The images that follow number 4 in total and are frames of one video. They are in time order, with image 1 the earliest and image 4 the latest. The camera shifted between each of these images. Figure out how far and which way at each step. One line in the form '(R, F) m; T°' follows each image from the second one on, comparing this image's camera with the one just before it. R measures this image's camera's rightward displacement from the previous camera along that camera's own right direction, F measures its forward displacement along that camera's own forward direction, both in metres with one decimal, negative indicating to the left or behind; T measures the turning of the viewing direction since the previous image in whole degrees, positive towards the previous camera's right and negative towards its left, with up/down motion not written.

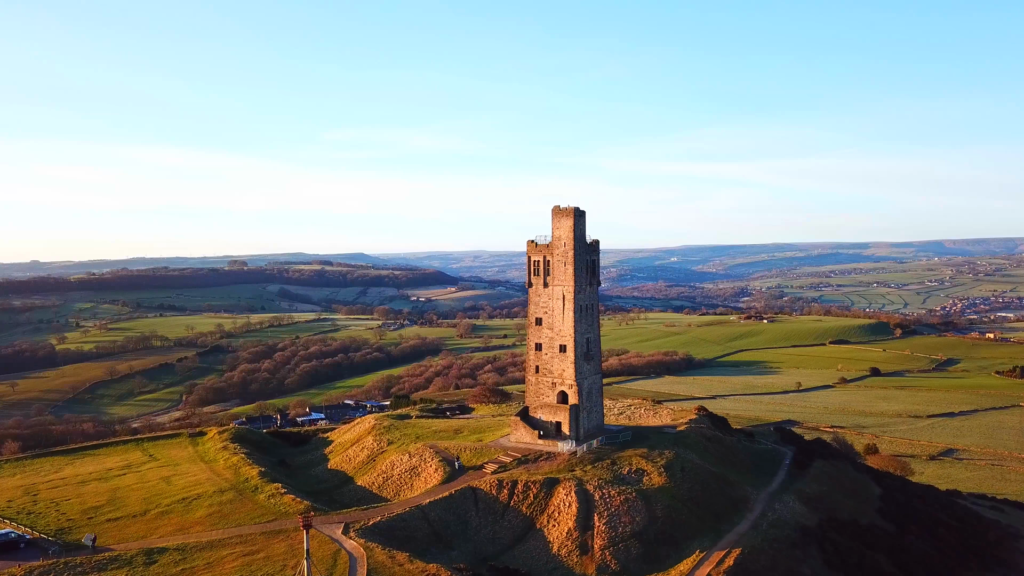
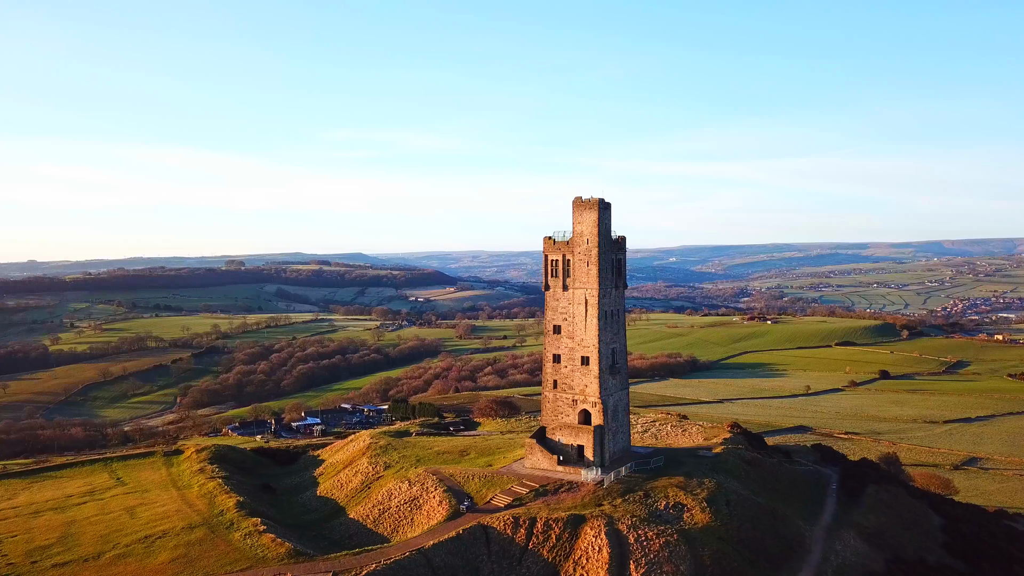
(-0.9, +4.8) m; 0°
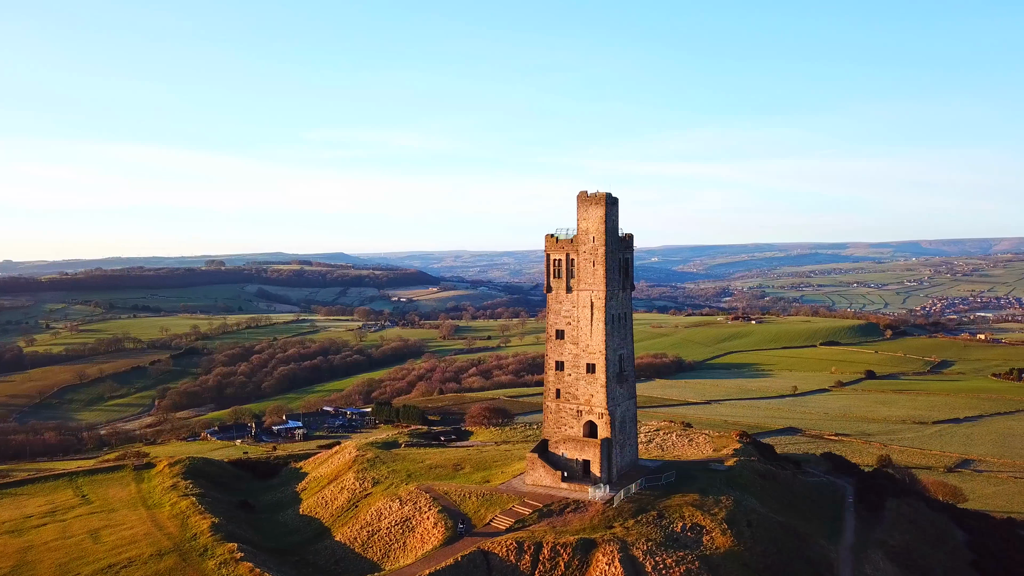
(-0.8, +2.5) m; +1°
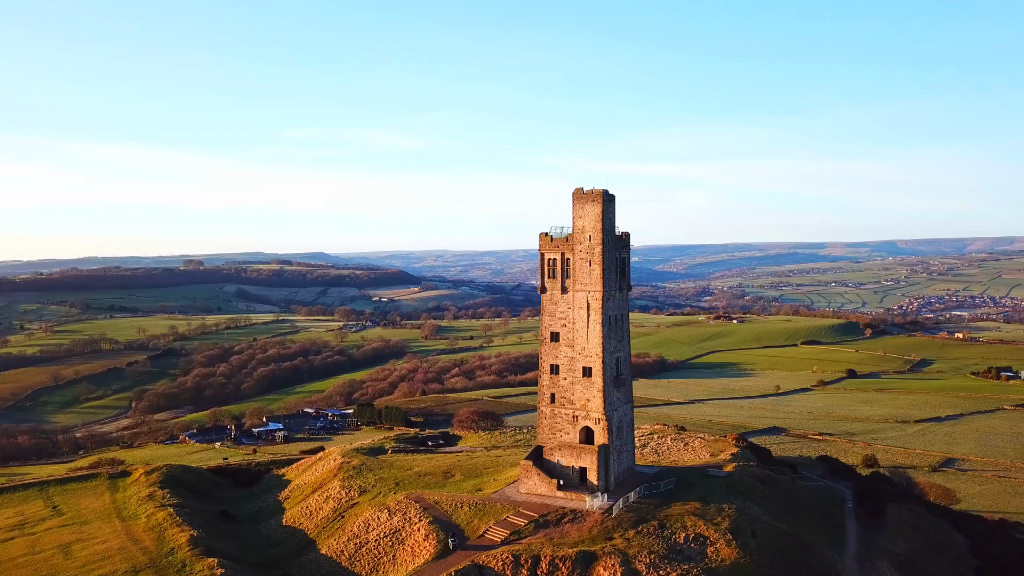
(-0.5, +1.2) m; +2°
